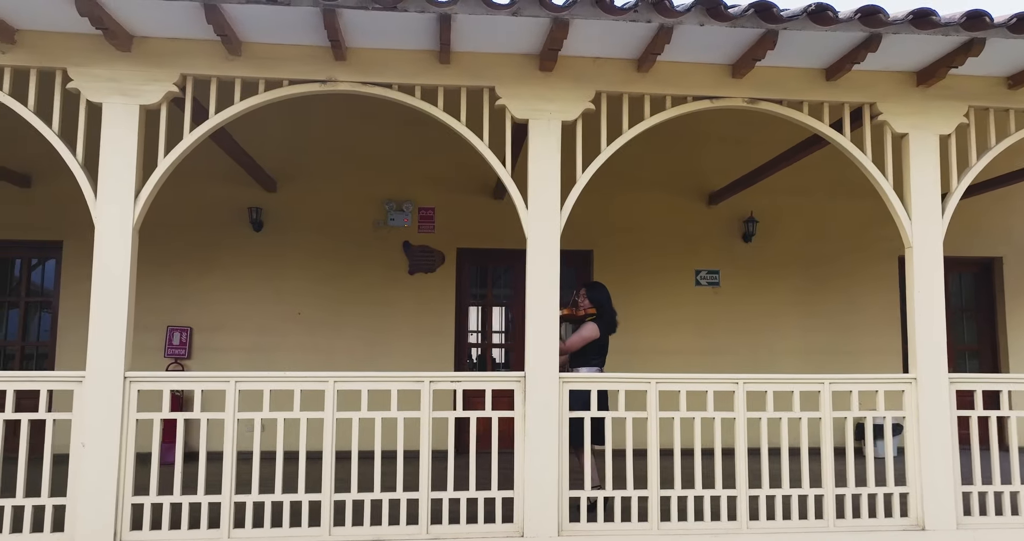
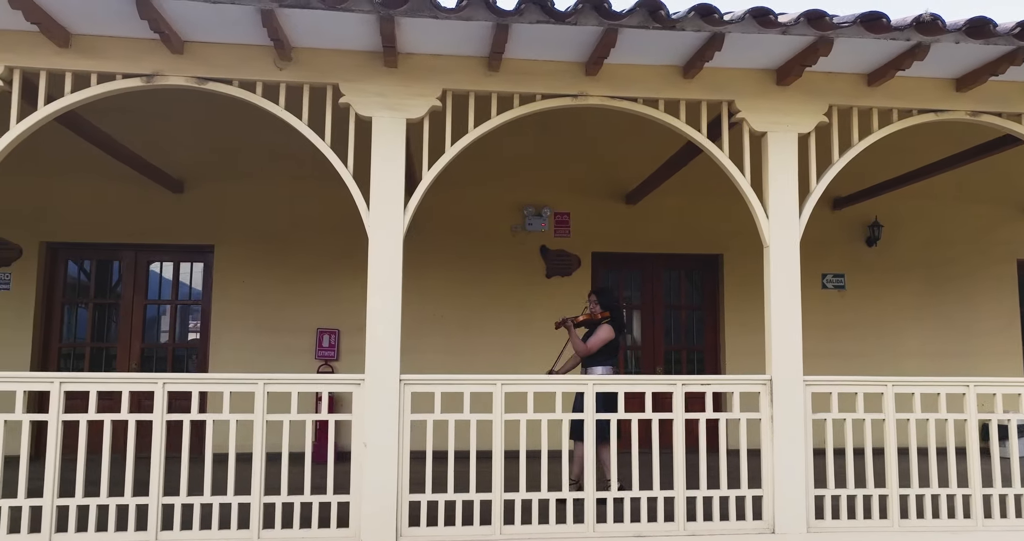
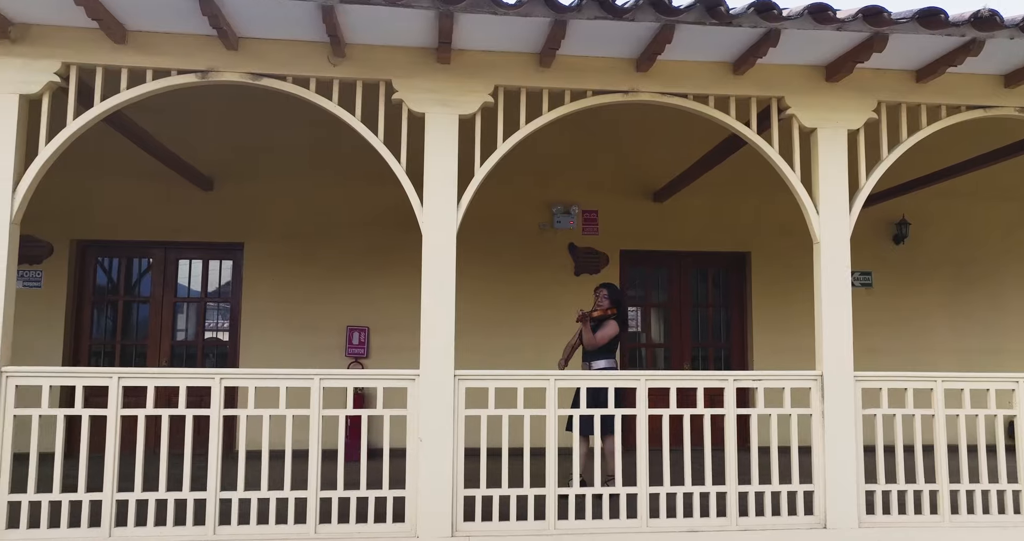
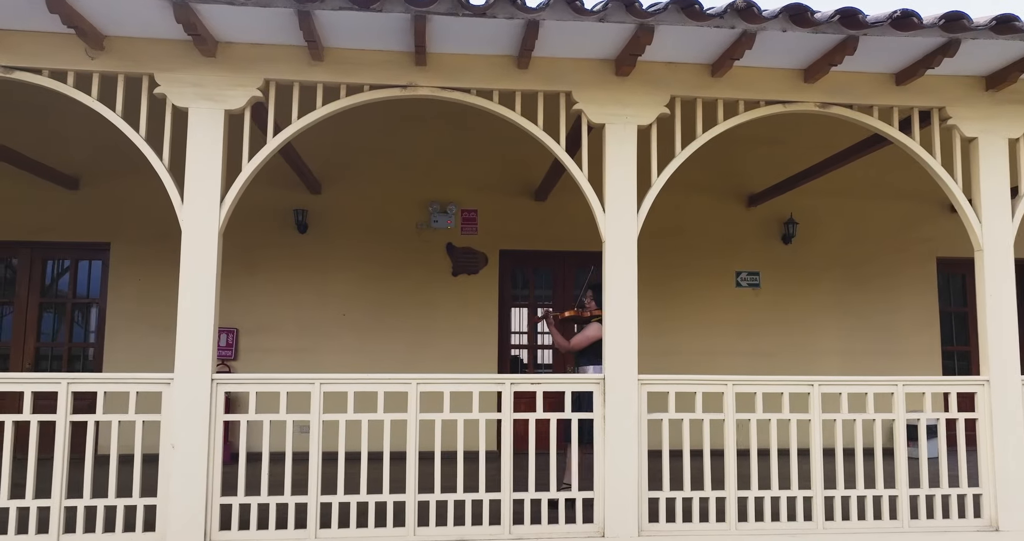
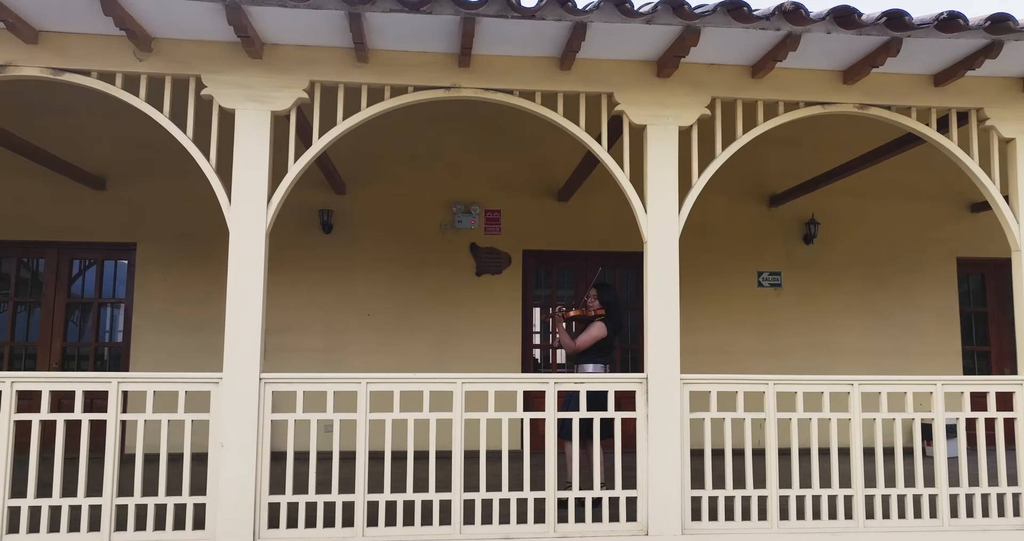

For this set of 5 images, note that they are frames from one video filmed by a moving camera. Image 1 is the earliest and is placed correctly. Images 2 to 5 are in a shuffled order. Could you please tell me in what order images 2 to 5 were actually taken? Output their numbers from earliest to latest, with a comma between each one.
4, 5, 2, 3
